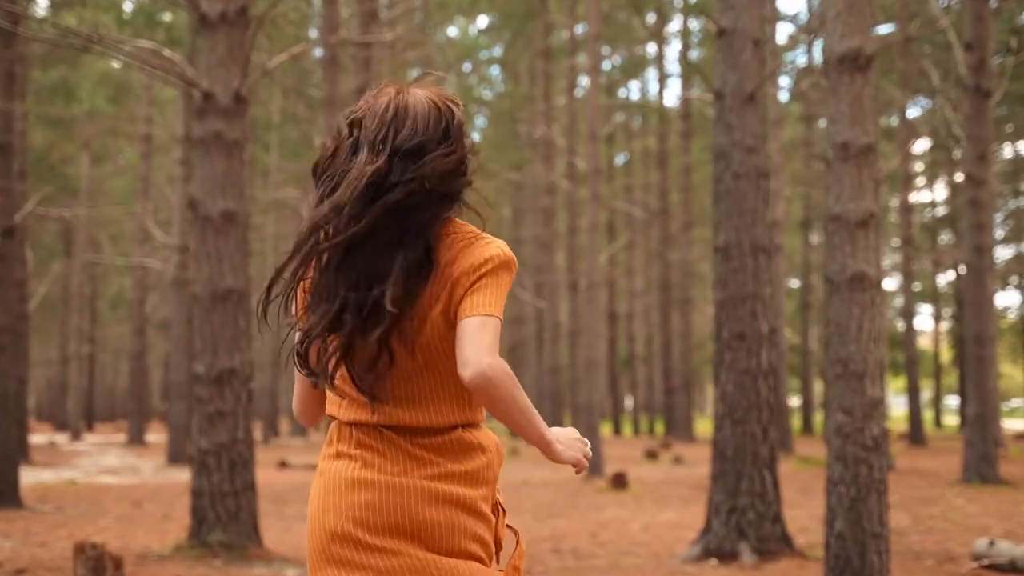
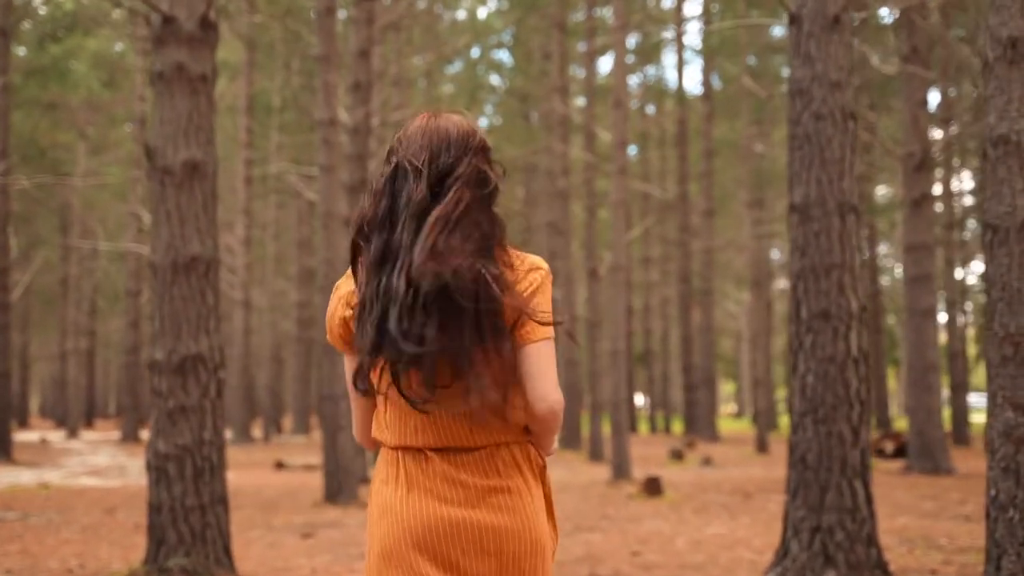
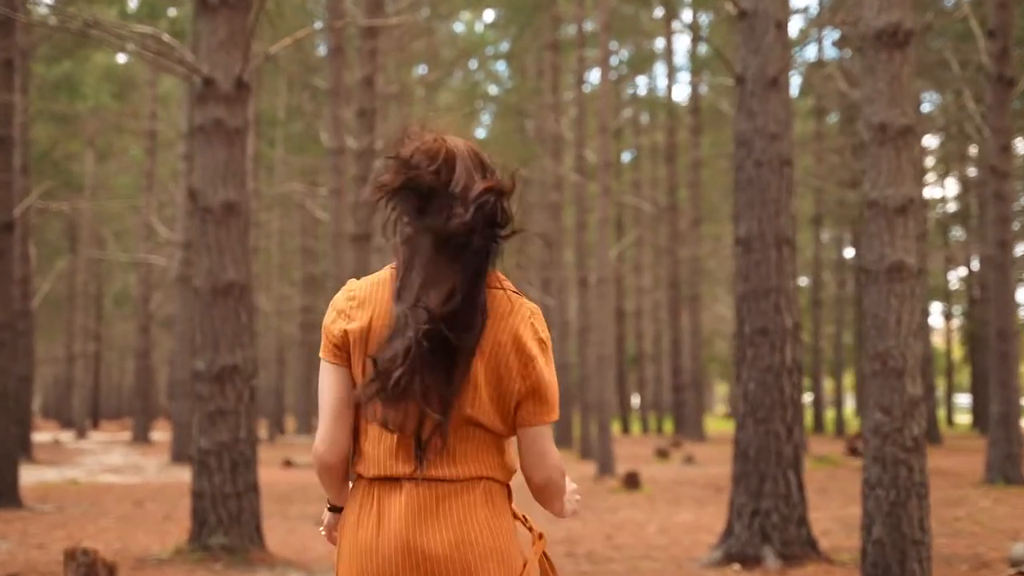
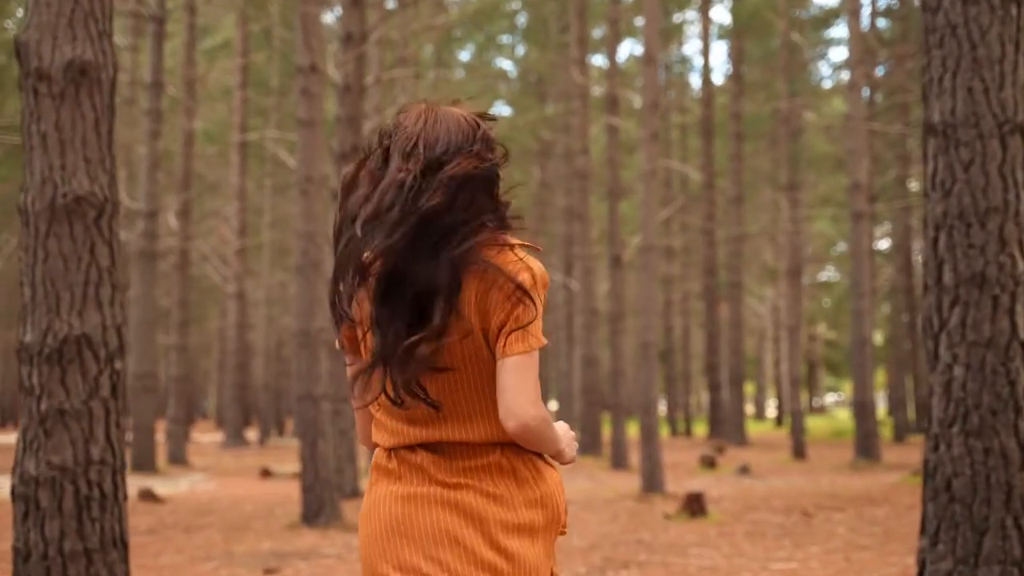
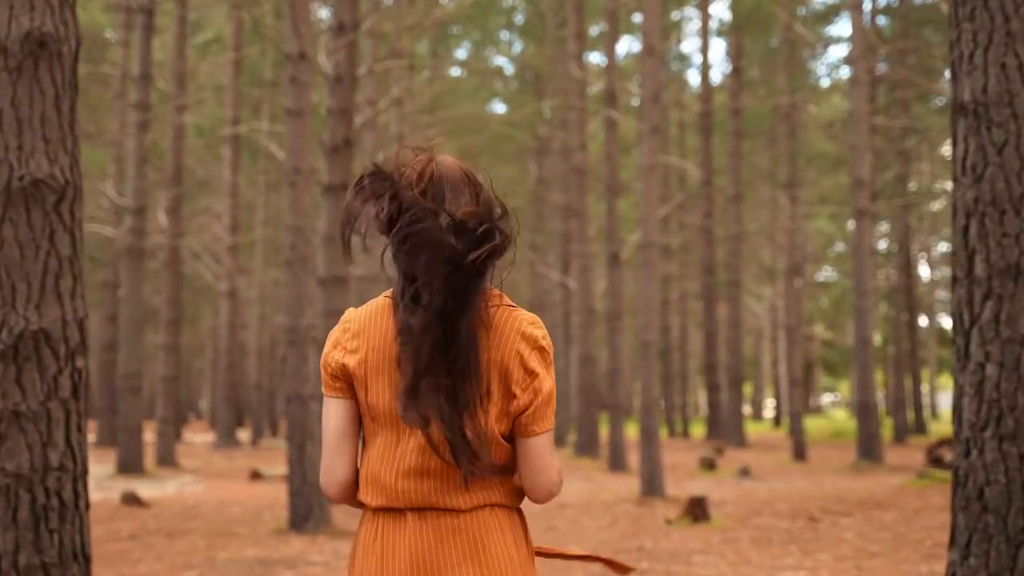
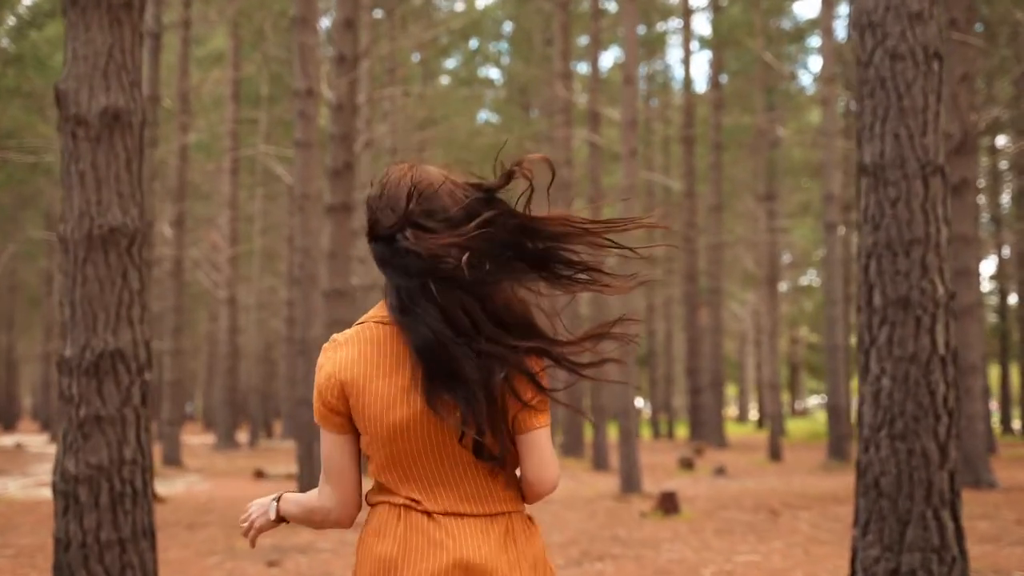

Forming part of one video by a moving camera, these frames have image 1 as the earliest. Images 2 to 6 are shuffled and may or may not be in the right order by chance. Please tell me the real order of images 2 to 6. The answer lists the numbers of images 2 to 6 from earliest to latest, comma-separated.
3, 2, 6, 4, 5
